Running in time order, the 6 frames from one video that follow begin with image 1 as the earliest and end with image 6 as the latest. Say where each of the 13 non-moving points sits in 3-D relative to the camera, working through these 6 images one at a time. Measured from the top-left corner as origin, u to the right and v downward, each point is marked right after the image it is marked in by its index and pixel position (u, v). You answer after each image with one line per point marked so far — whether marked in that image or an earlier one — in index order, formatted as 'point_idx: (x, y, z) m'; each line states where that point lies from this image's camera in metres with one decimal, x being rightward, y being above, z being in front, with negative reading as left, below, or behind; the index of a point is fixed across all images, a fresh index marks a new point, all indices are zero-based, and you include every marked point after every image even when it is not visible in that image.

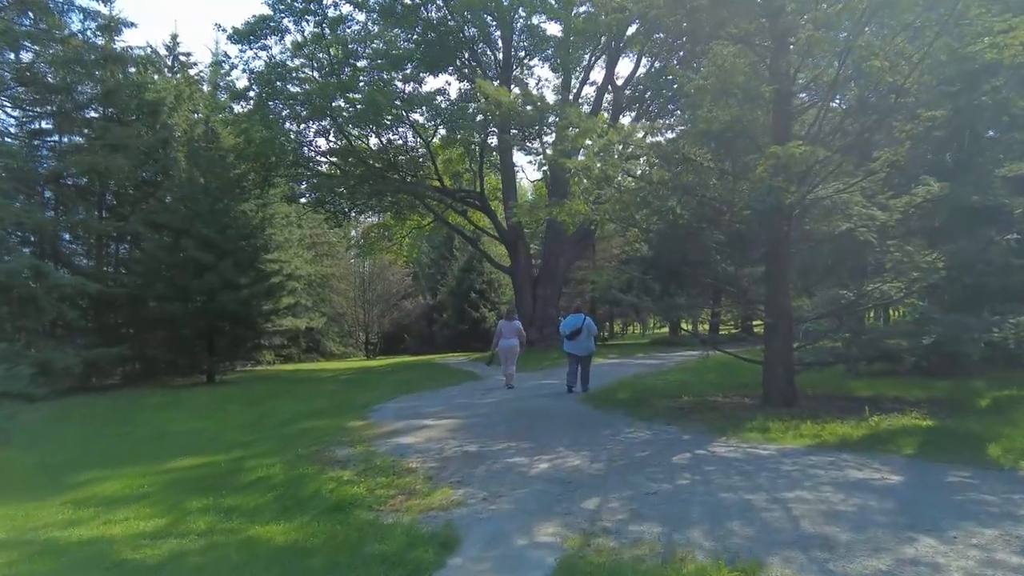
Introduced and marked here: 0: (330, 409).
0: (-4.1, -2.7, +14.2) m
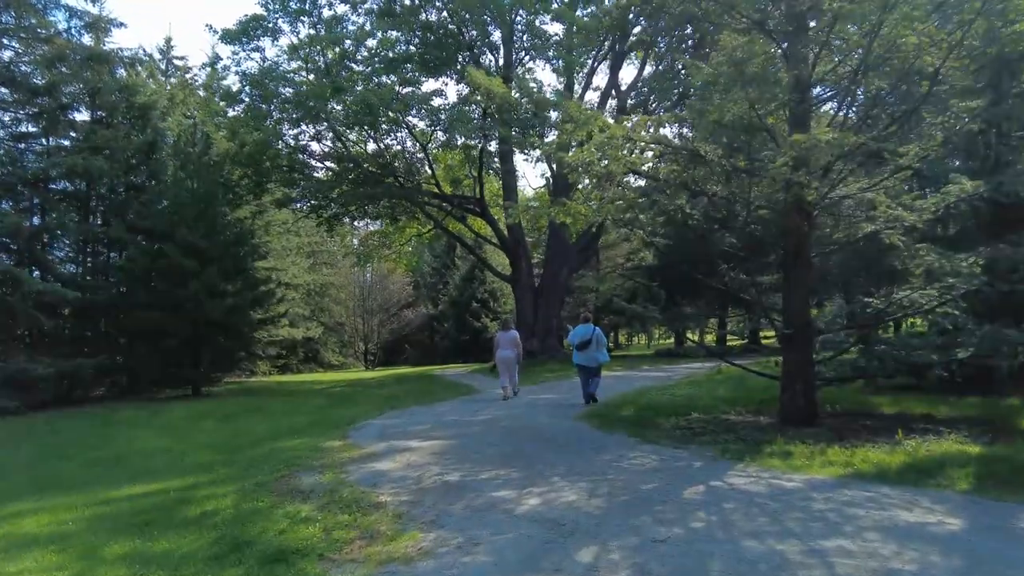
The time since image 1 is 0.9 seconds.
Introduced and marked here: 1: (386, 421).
0: (-4.2, -2.9, +13.2) m
1: (-2.6, -2.8, +13.3) m
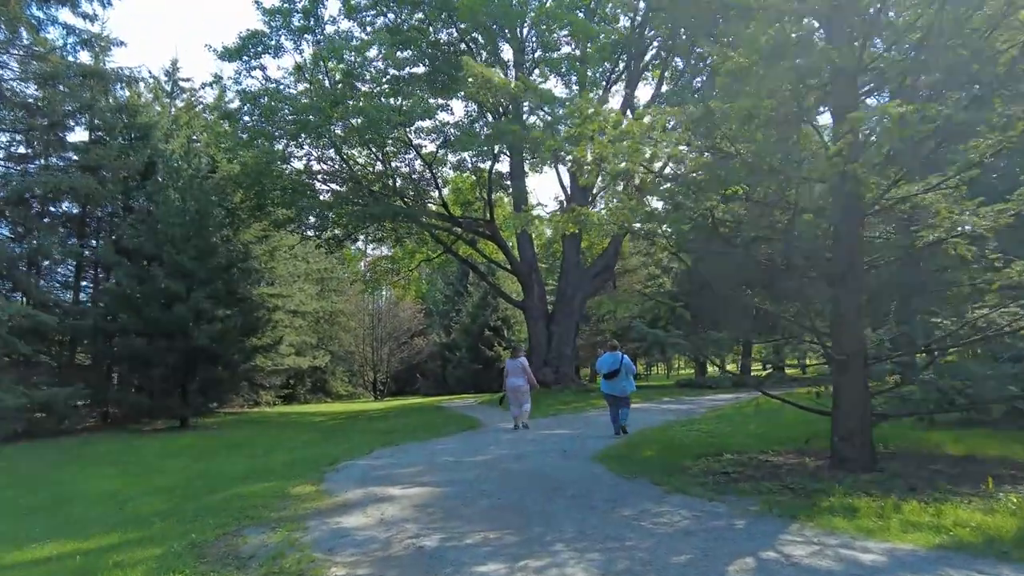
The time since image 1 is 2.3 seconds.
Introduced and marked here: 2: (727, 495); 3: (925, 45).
0: (-4.1, -3.2, +11.6) m
1: (-2.5, -3.2, +11.7) m
2: (+2.7, -2.6, +8.2) m
3: (+5.8, +3.4, +8.9) m
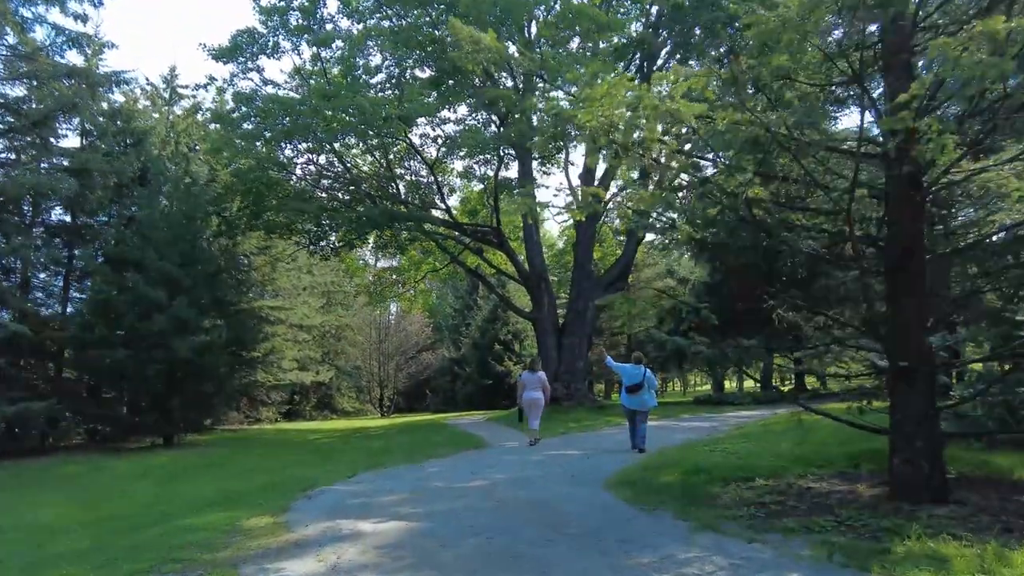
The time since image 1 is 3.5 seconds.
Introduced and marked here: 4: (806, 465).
0: (-4.1, -3.2, +10.2) m
1: (-2.6, -3.2, +10.2) m
2: (+2.6, -2.5, +6.6) m
3: (+5.7, +3.5, +7.5) m
4: (+5.3, -3.1, +11.5) m
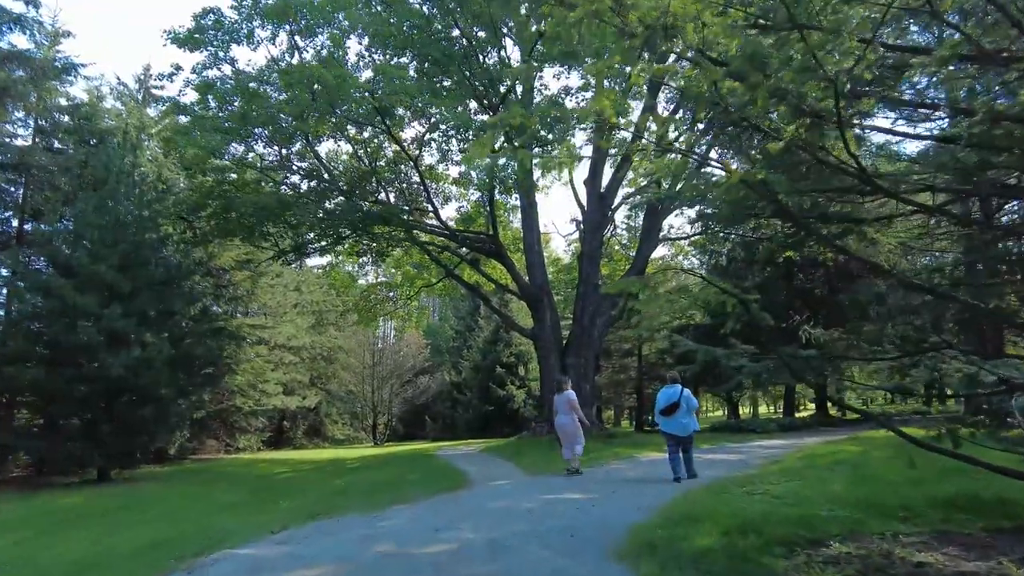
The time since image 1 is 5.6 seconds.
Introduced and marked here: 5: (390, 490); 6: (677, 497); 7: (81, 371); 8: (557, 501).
0: (-4.4, -3.1, +7.3) m
1: (-2.8, -3.0, +7.4) m
2: (+2.3, -2.2, +3.7) m
3: (+5.3, +3.7, +4.8) m
4: (+5.0, -3.0, +8.5) m
5: (-2.2, -4.0, +12.6) m
6: (+2.8, -3.5, +10.8) m
7: (-11.2, -2.2, +17.1) m
8: (+0.7, -3.5, +10.5) m
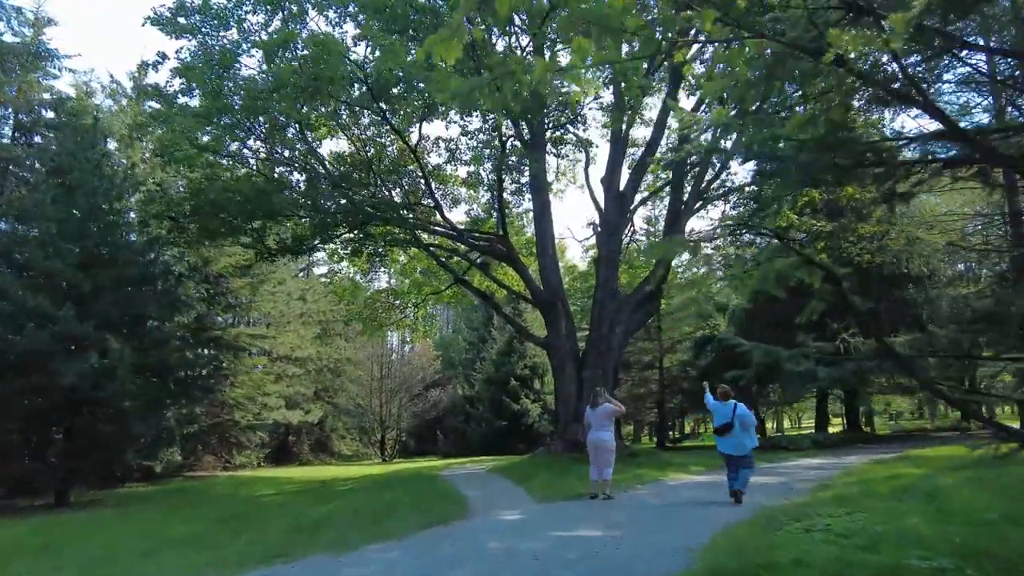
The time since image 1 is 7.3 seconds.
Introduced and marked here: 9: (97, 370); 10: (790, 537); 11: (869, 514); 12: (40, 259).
0: (-4.4, -2.9, +5.4) m
1: (-2.9, -2.8, +5.5) m
2: (+2.2, -1.9, +1.7) m
3: (+5.2, +4.0, +2.8) m
4: (+5.0, -2.8, +6.4) m
5: (-2.1, -3.9, +10.6) m
6: (+2.9, -3.4, +8.8) m
7: (-11.0, -2.2, +15.4) m
8: (+0.7, -3.4, +8.5) m
9: (-9.4, -2.0, +15.6) m
10: (+3.7, -3.2, +8.1) m
11: (+5.5, -3.5, +9.7) m
12: (-11.5, +0.7, +16.0) m
